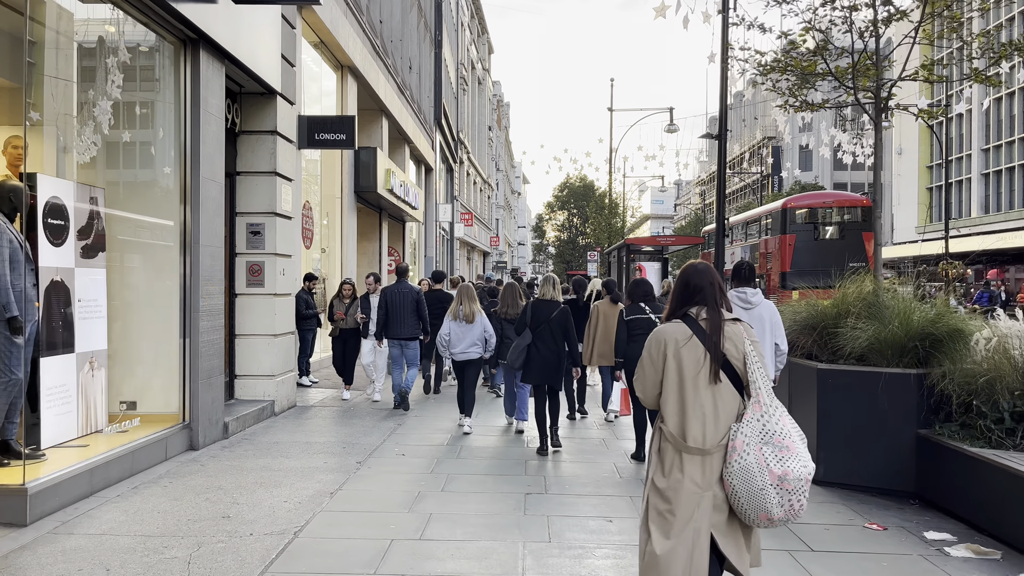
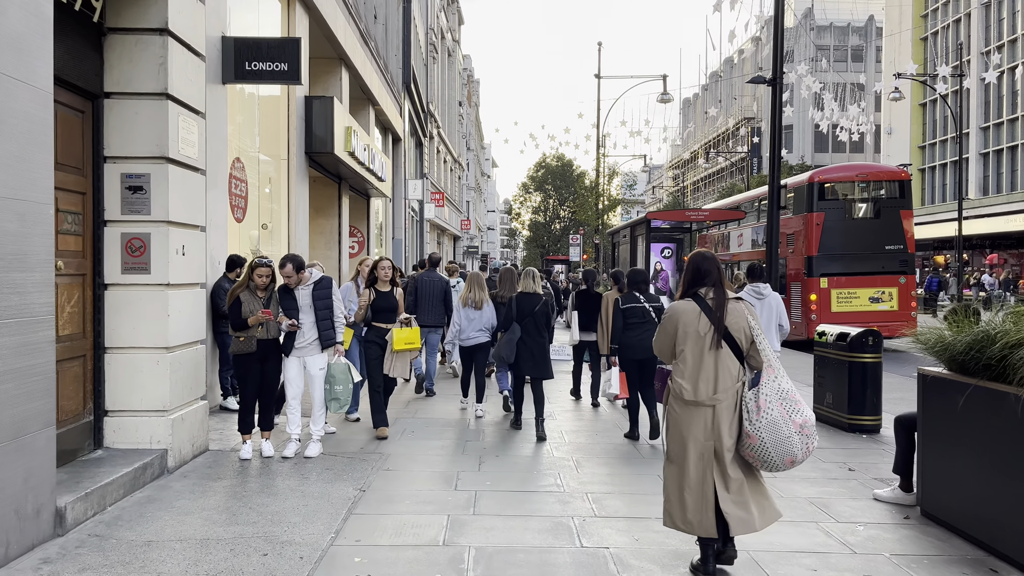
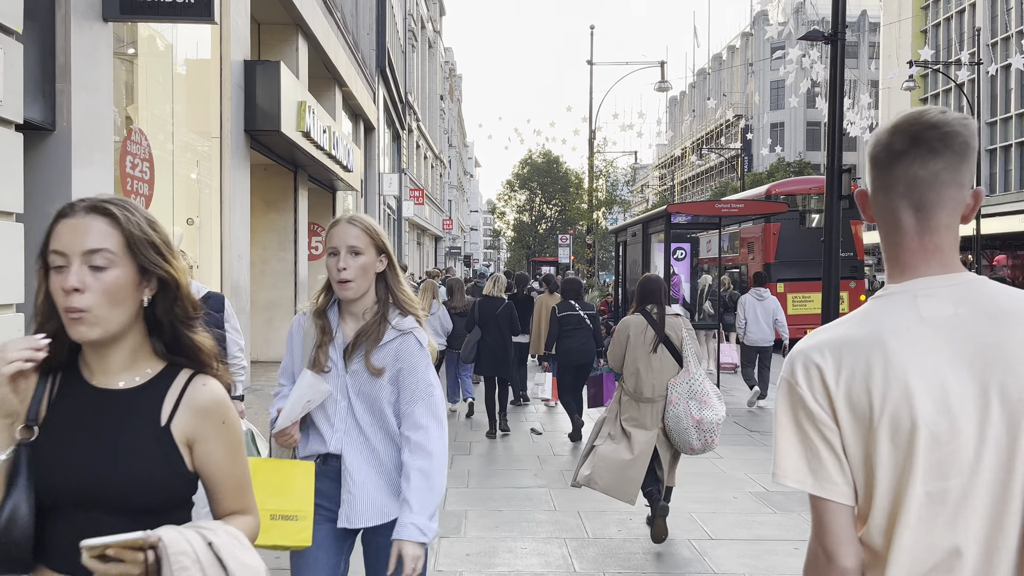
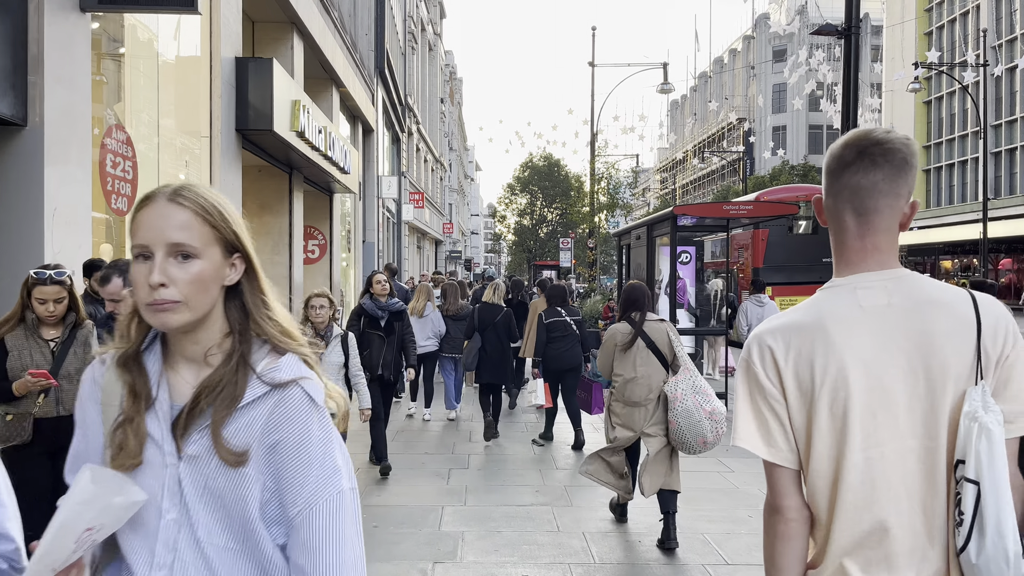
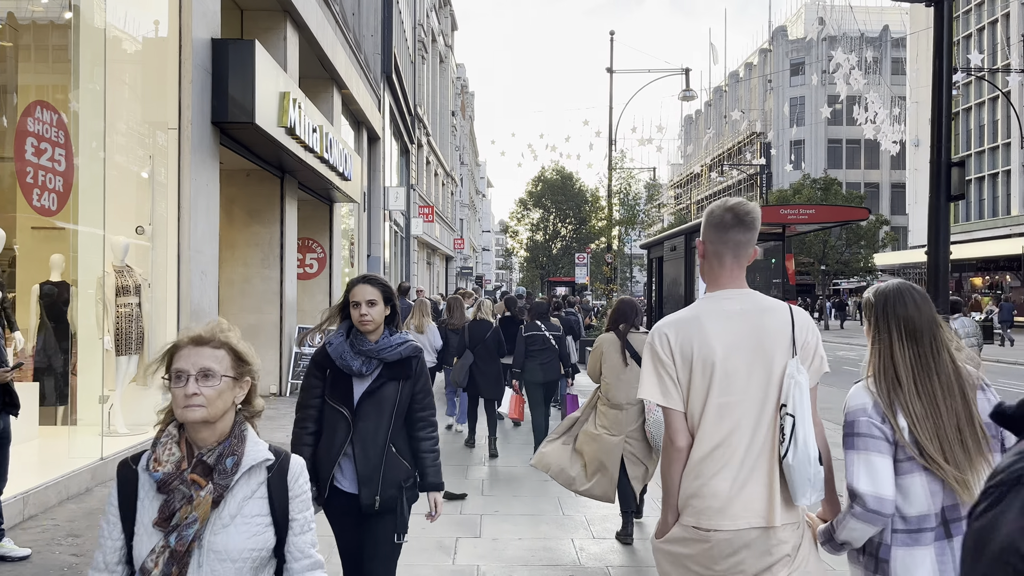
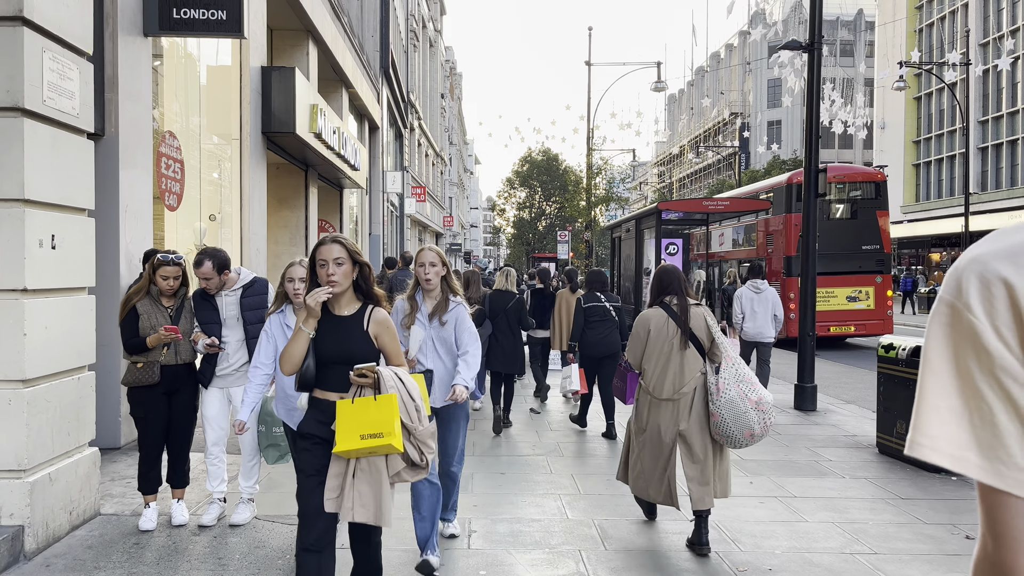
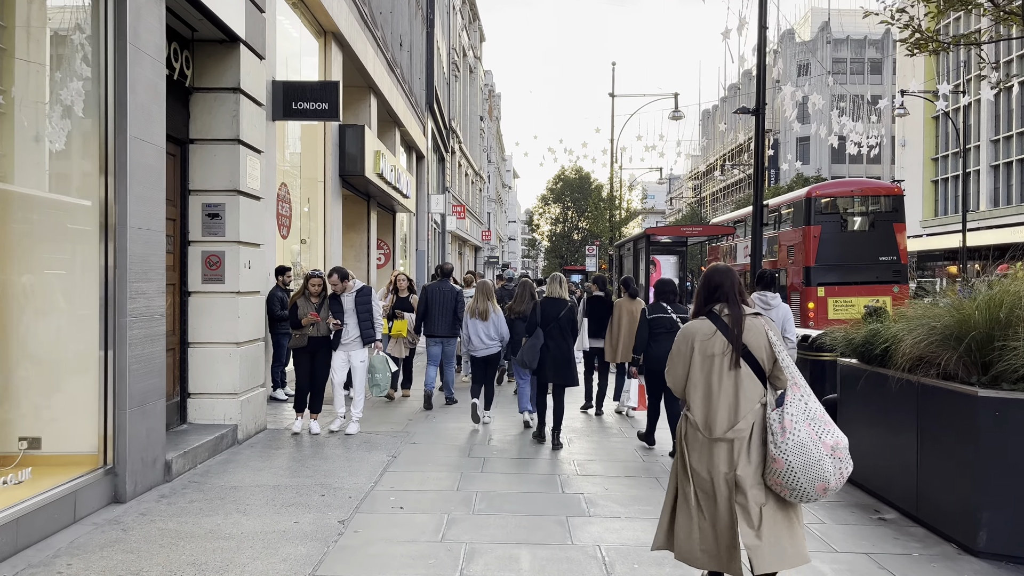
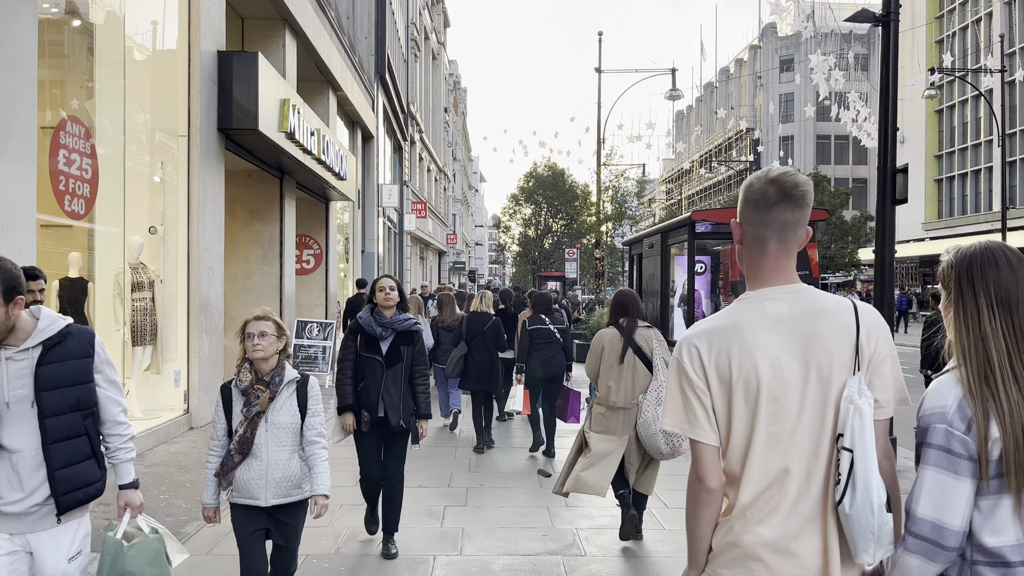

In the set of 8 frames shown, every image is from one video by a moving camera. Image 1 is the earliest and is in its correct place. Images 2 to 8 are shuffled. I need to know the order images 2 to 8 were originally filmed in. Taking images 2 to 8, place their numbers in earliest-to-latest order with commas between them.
7, 2, 6, 3, 4, 8, 5
